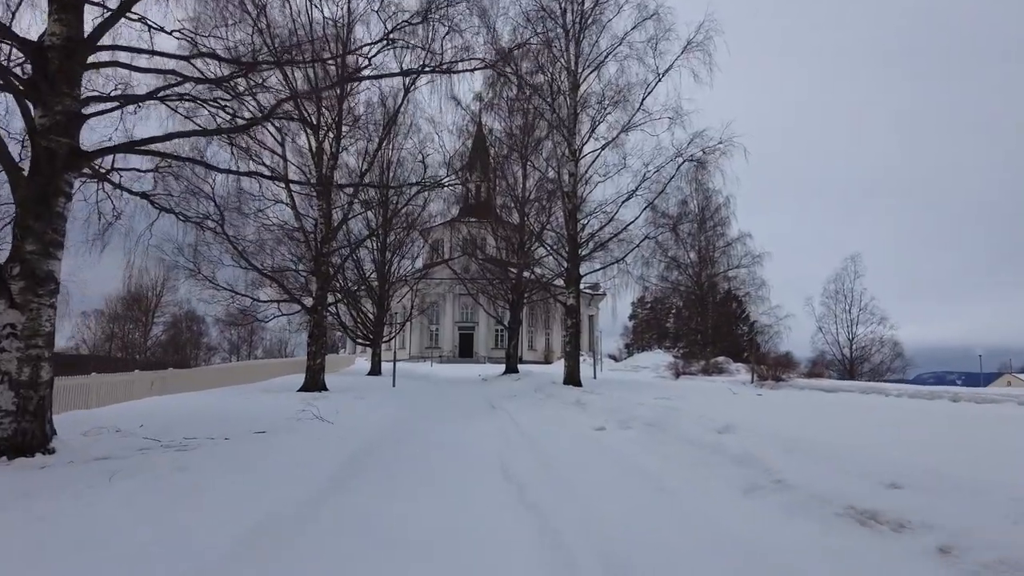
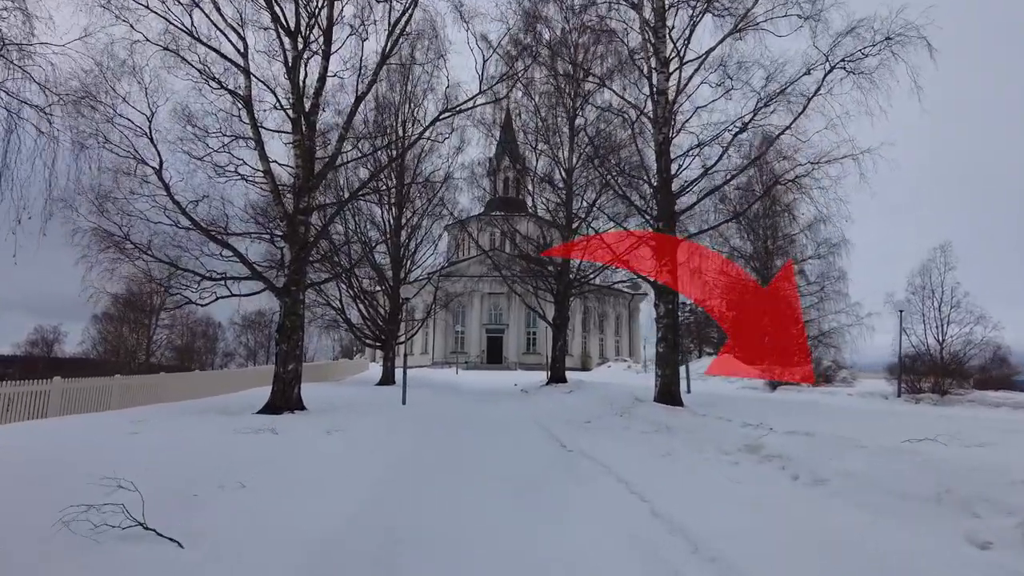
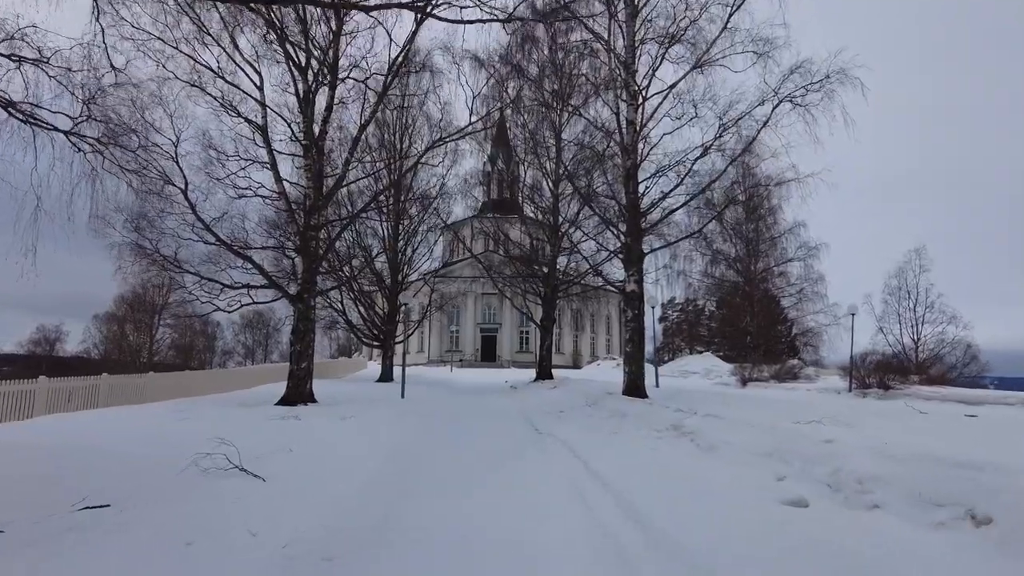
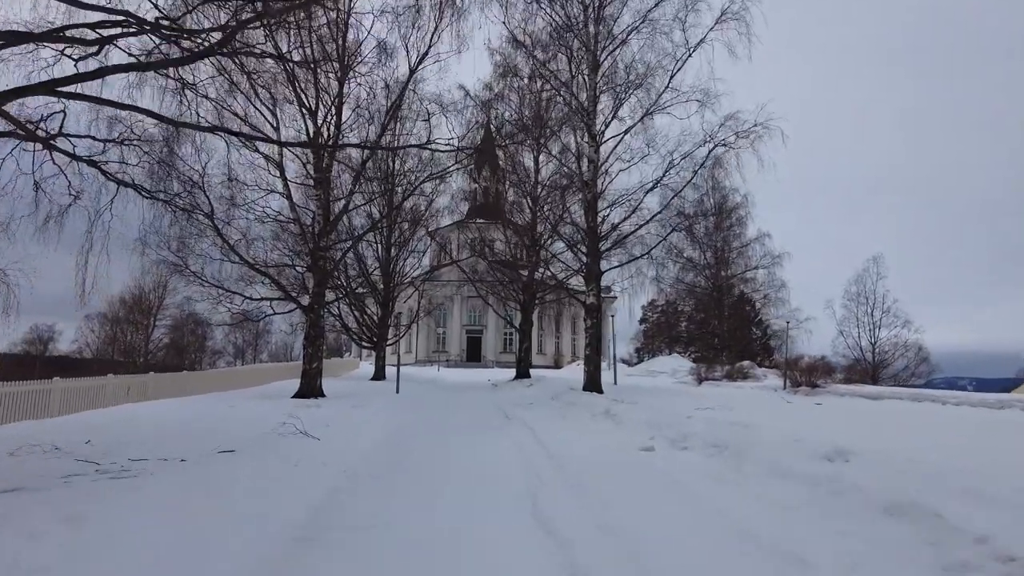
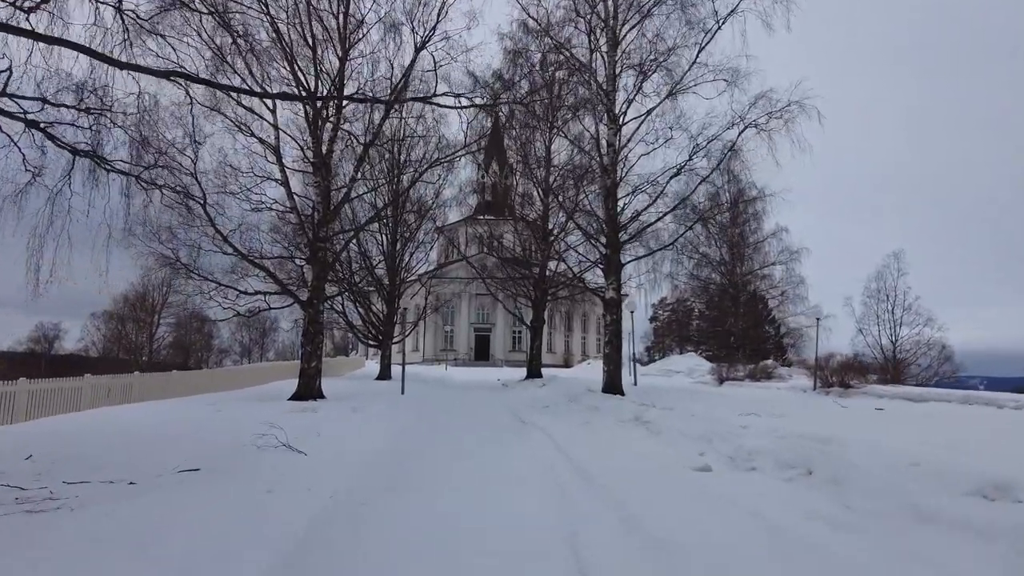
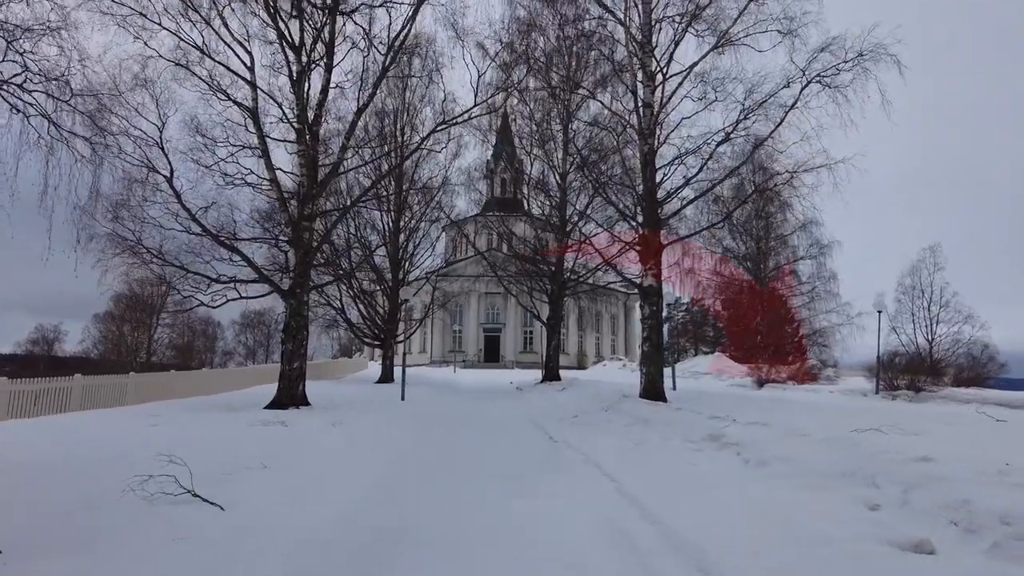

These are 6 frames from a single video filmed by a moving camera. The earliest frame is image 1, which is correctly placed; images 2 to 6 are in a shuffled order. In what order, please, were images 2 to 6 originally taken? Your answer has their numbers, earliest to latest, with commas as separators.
4, 5, 3, 6, 2
